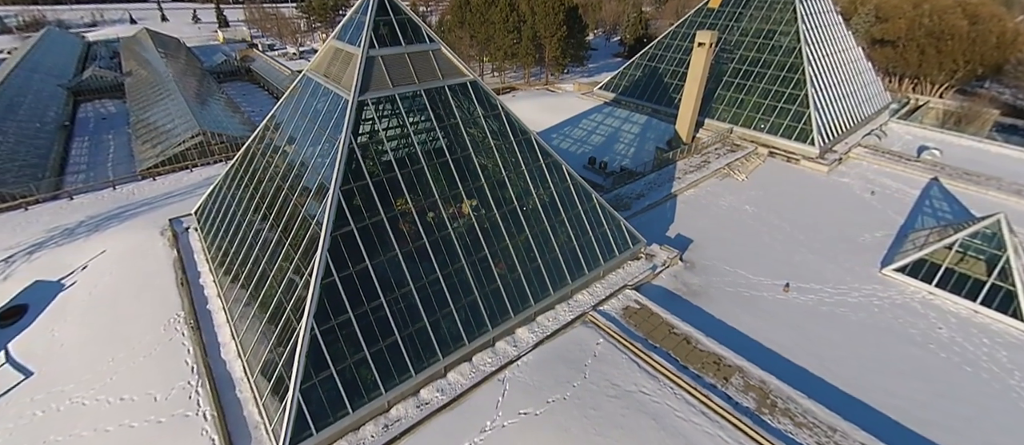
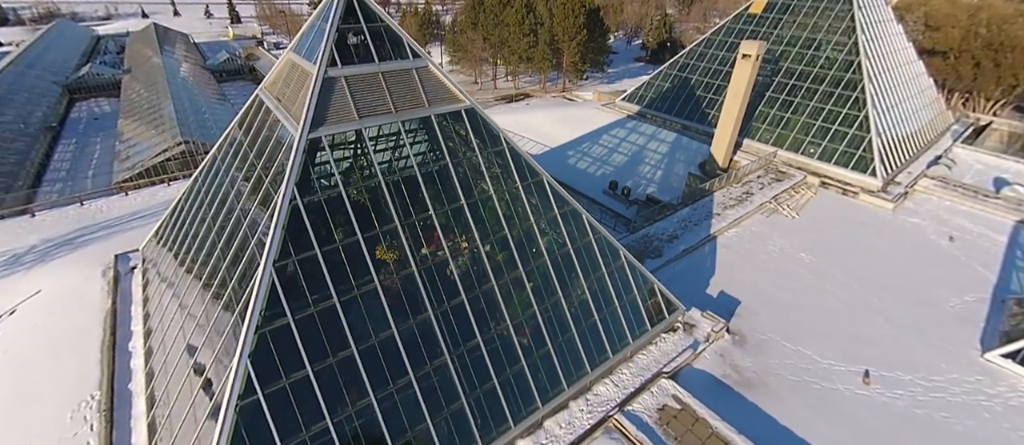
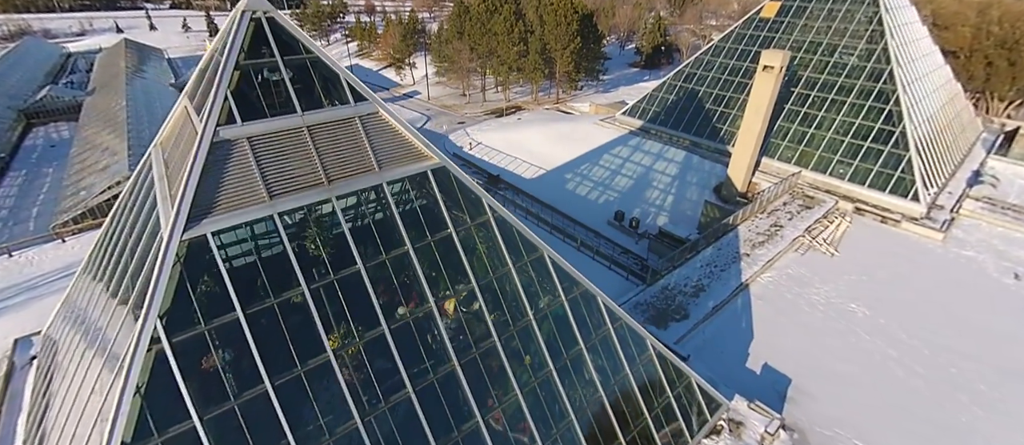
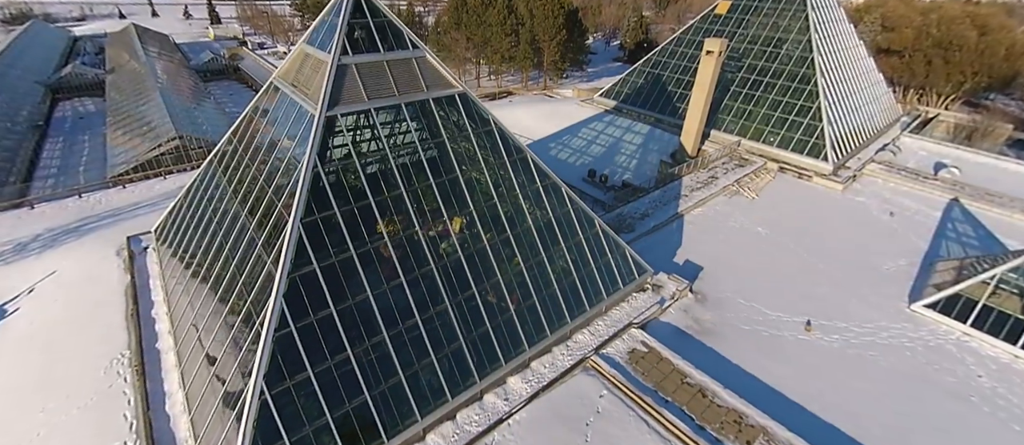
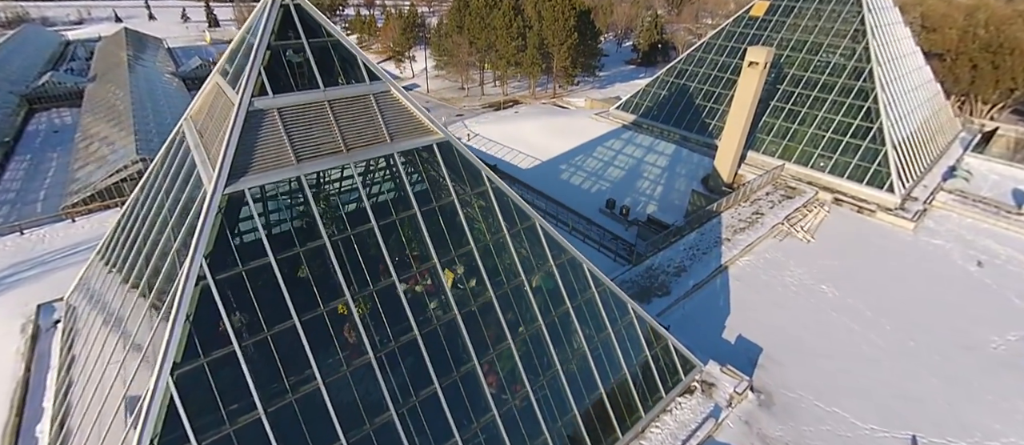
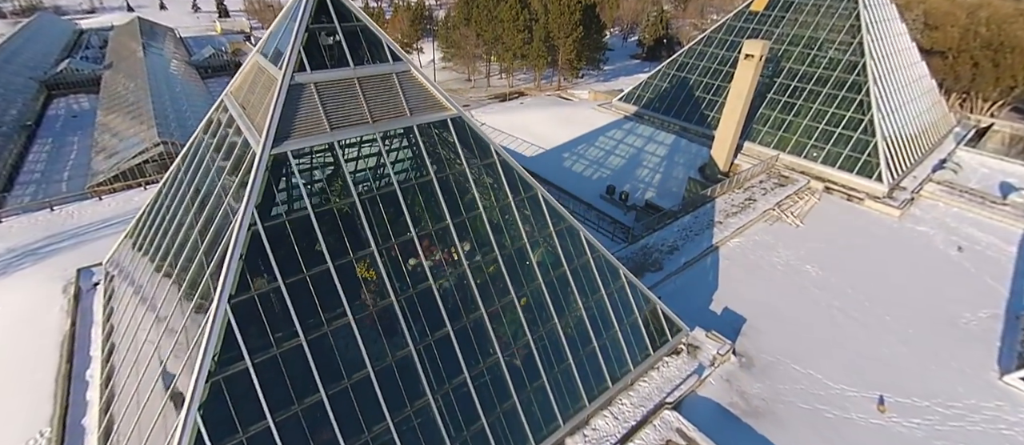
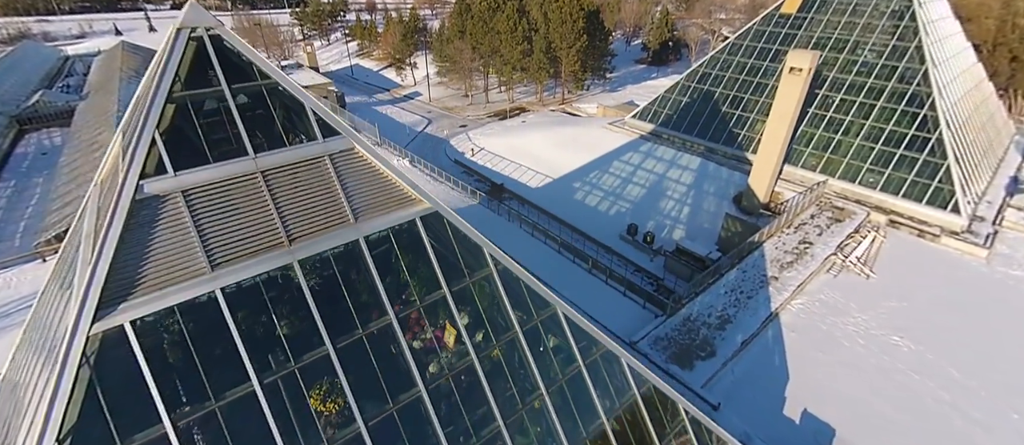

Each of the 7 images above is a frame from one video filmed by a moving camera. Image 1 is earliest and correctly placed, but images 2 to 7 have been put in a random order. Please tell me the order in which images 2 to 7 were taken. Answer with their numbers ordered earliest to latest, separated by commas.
4, 2, 6, 5, 3, 7
